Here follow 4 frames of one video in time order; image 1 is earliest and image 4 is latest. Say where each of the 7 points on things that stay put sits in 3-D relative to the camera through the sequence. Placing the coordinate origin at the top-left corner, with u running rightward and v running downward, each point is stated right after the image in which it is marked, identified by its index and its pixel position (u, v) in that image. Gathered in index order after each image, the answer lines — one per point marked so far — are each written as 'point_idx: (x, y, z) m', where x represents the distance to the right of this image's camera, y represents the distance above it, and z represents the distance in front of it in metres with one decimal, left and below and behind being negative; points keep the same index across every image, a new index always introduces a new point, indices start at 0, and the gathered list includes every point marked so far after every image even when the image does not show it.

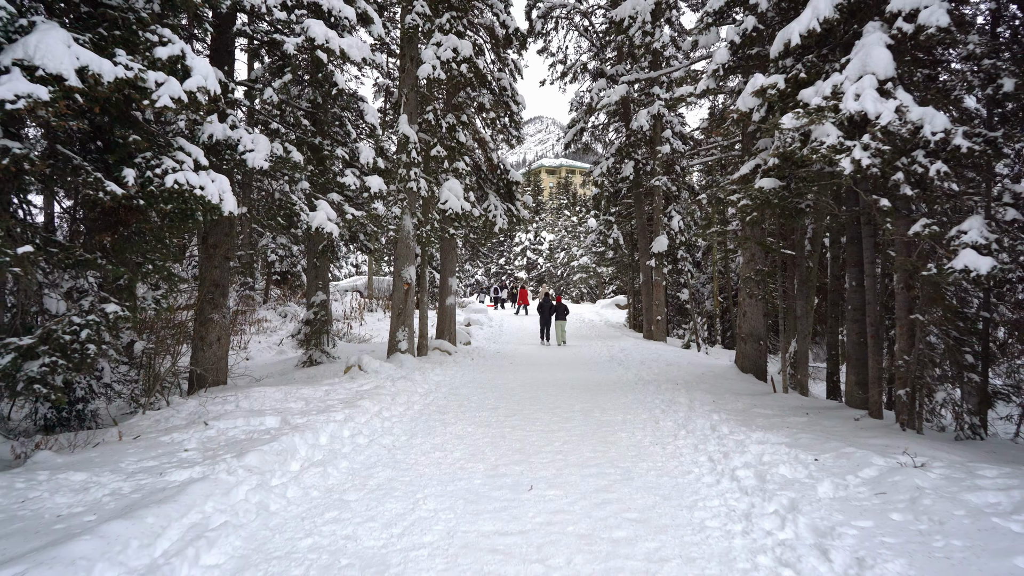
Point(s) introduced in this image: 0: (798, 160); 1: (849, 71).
0: (+2.3, +1.0, +5.2) m
1: (+2.6, +1.7, +4.9) m
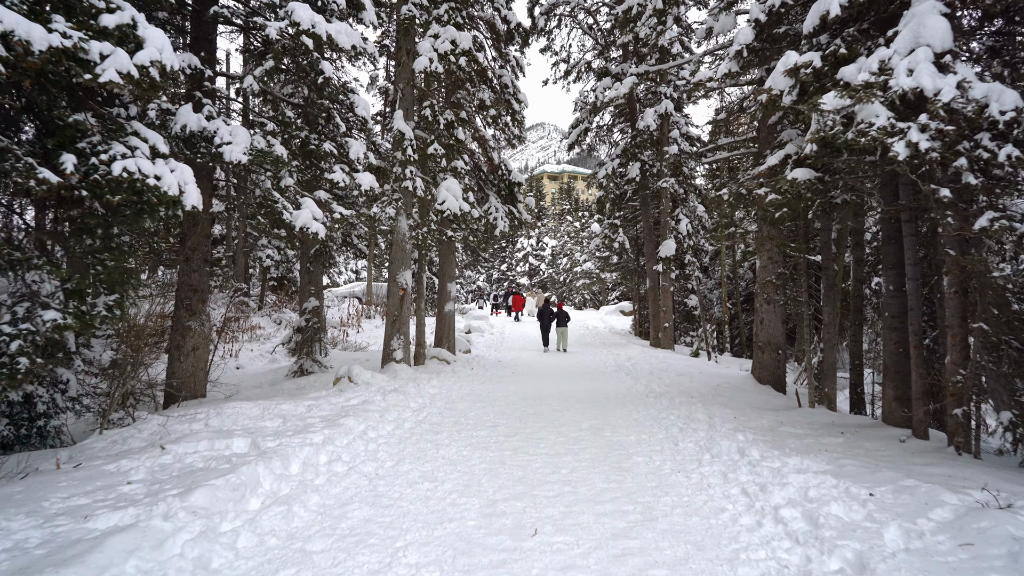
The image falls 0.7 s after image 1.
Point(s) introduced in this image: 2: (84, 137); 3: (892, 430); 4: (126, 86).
0: (+2.3, +1.0, +4.5) m
1: (+2.6, +1.6, +4.3) m
2: (-2.8, +1.0, +4.2) m
3: (+3.4, -1.3, +5.7) m
4: (-2.4, +1.3, +4.0) m
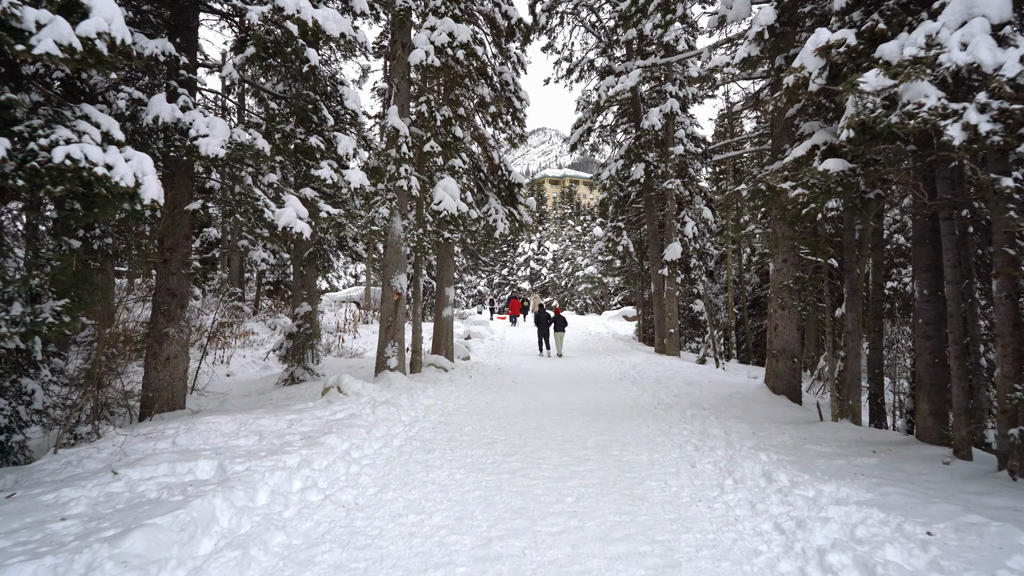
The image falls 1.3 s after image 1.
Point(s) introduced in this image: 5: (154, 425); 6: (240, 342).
0: (+2.3, +1.0, +4.0) m
1: (+2.6, +1.6, +3.8) m
2: (-2.8, +1.0, +3.7) m
3: (+3.4, -1.3, +5.2) m
4: (-2.4, +1.2, +3.5) m
5: (-3.3, -1.3, +5.9) m
6: (-7.2, -1.4, +17.0) m
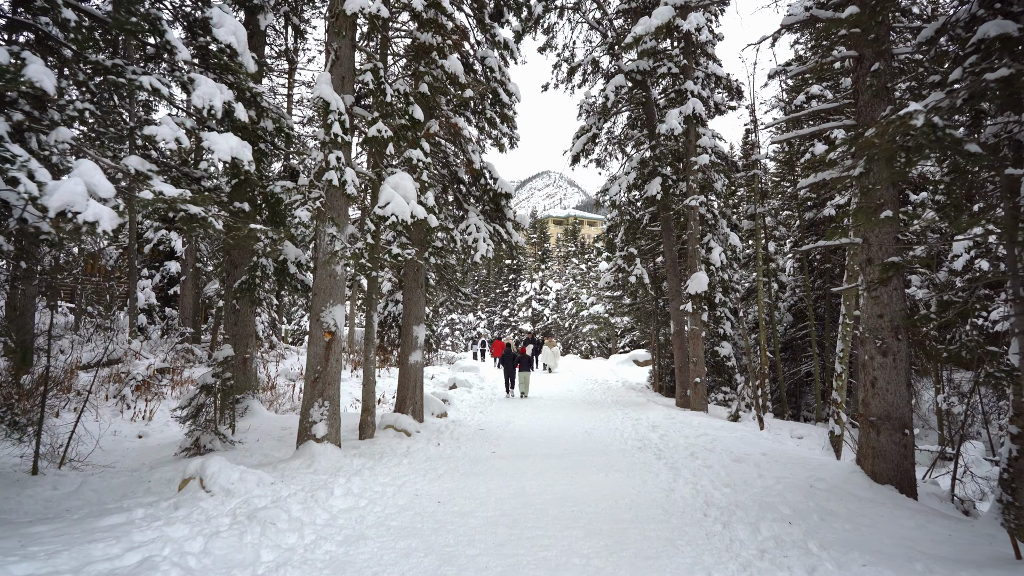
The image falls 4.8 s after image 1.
0: (+2.0, +1.0, +1.1) m
1: (+2.2, +1.6, +0.9) m
2: (-3.1, +1.0, +0.9) m
3: (+3.1, -1.4, +2.1) m
4: (-2.7, +1.3, +0.7) m
5: (-3.6, -1.4, +2.9) m
6: (-7.4, -2.3, +14.0) m
